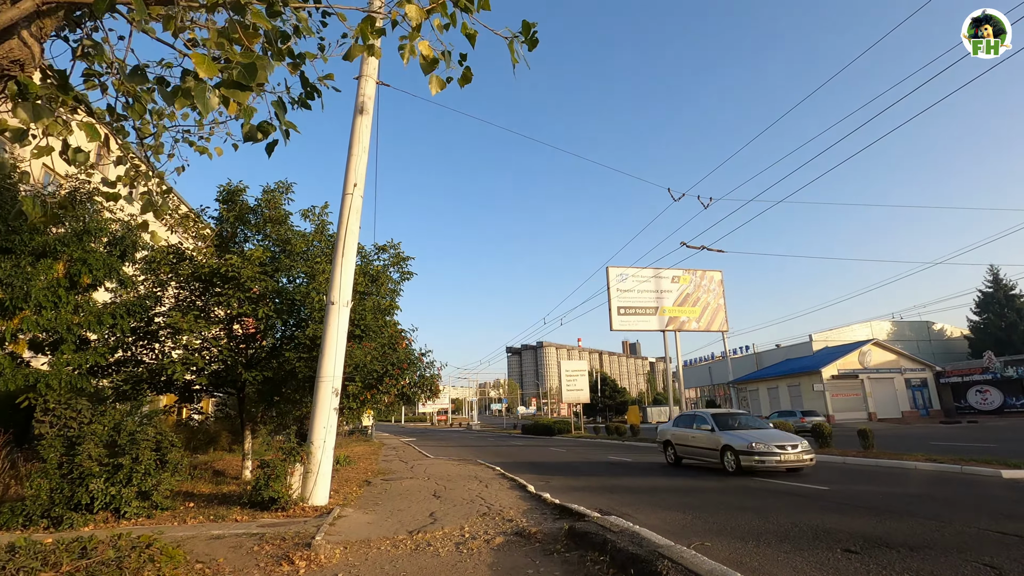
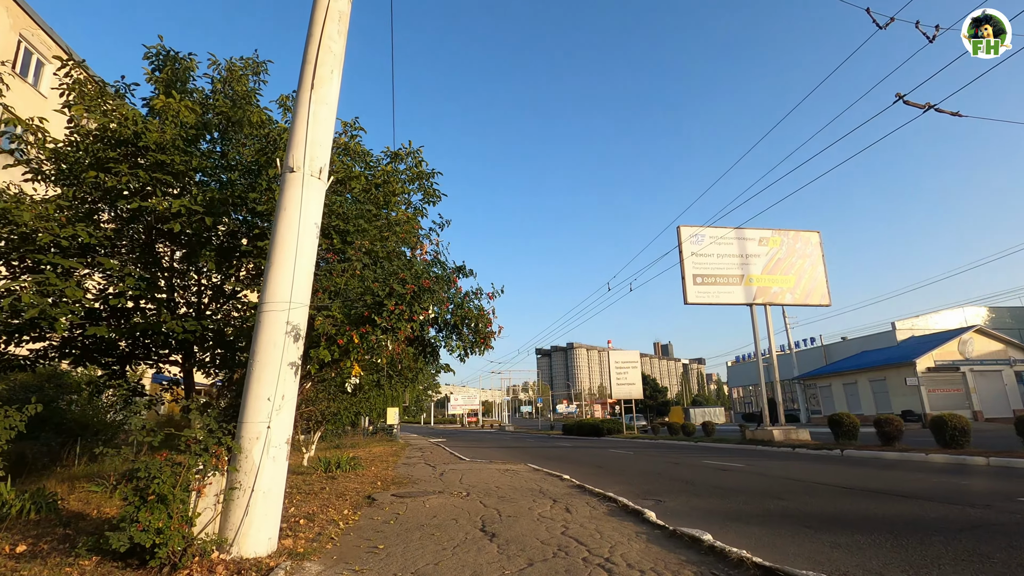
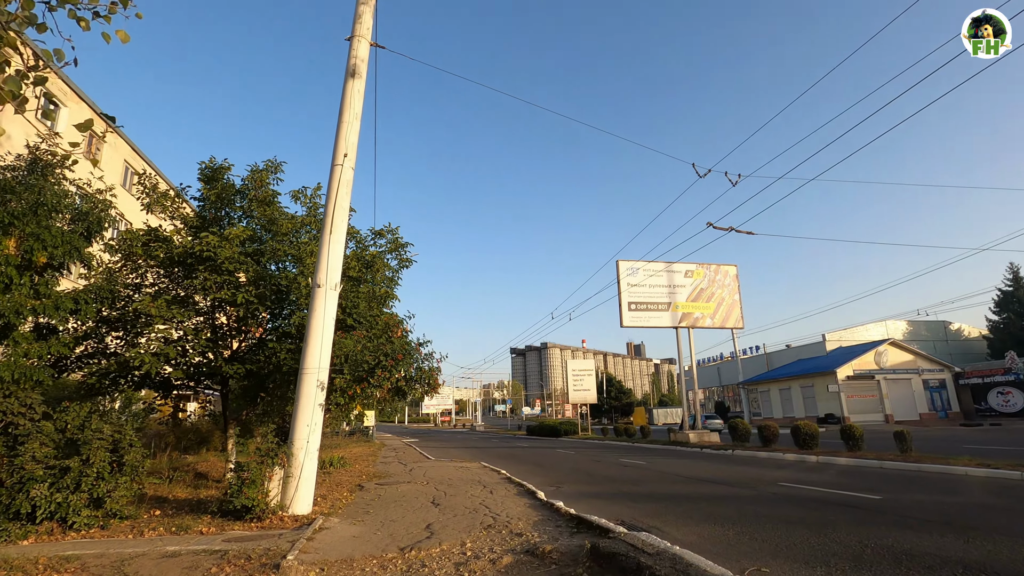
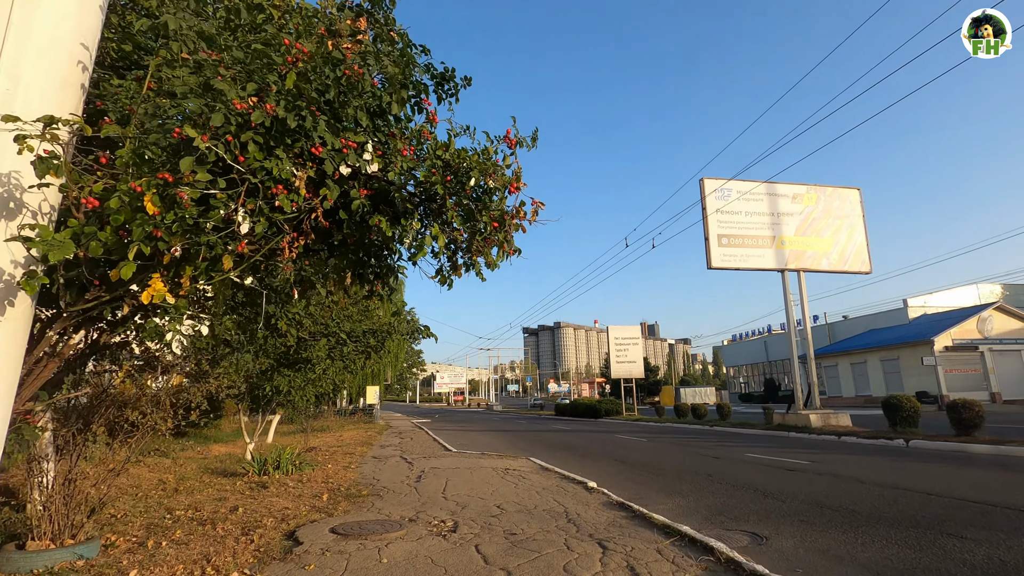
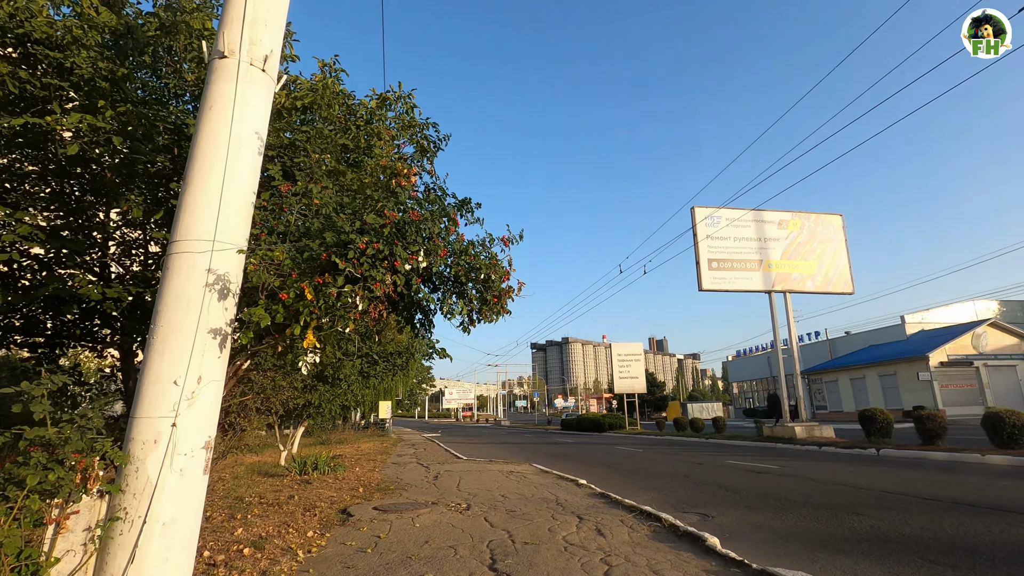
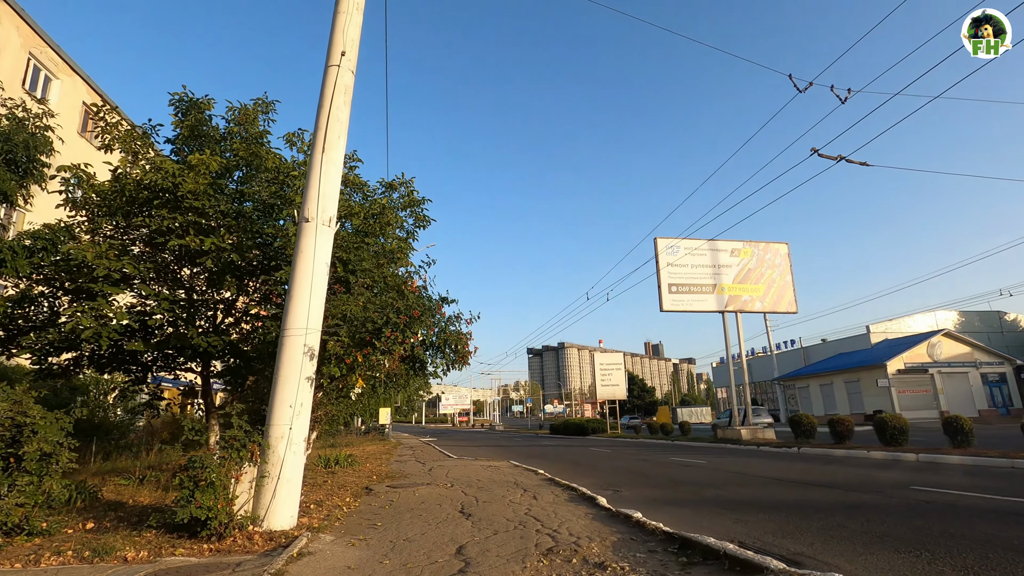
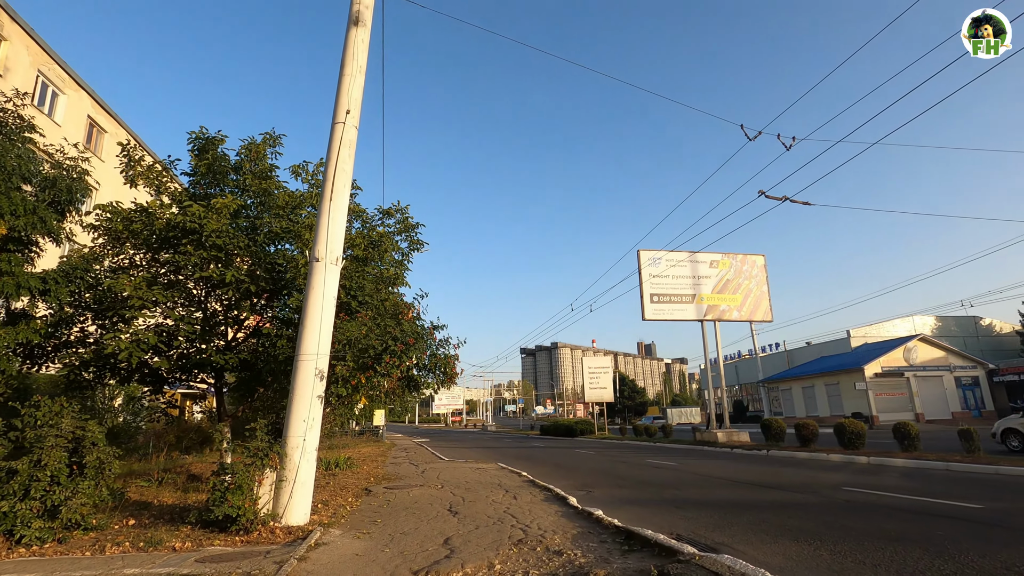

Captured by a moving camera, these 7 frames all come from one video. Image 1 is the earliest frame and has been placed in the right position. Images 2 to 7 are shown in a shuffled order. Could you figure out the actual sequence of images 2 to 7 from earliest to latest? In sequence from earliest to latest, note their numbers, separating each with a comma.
3, 7, 6, 2, 5, 4
